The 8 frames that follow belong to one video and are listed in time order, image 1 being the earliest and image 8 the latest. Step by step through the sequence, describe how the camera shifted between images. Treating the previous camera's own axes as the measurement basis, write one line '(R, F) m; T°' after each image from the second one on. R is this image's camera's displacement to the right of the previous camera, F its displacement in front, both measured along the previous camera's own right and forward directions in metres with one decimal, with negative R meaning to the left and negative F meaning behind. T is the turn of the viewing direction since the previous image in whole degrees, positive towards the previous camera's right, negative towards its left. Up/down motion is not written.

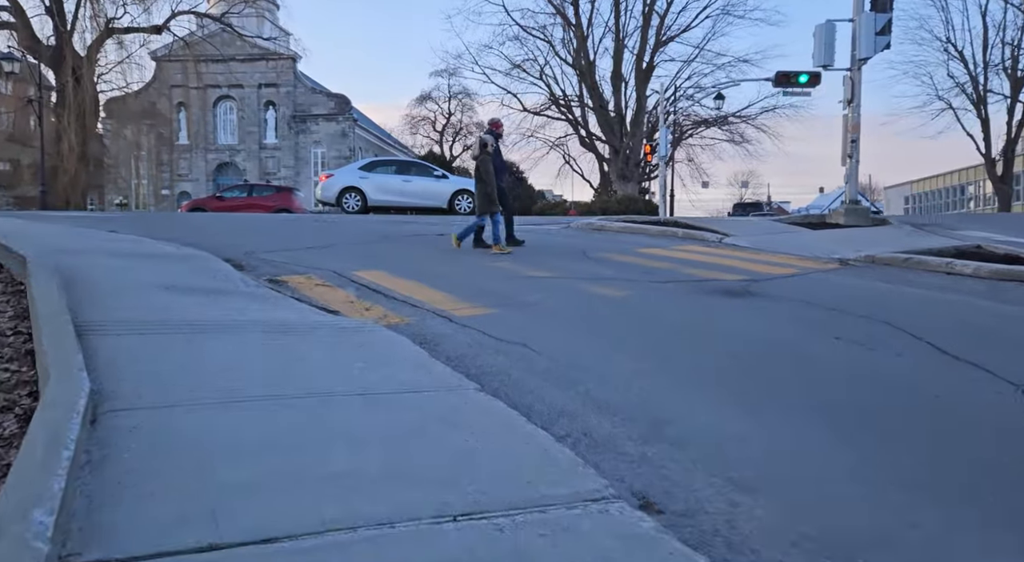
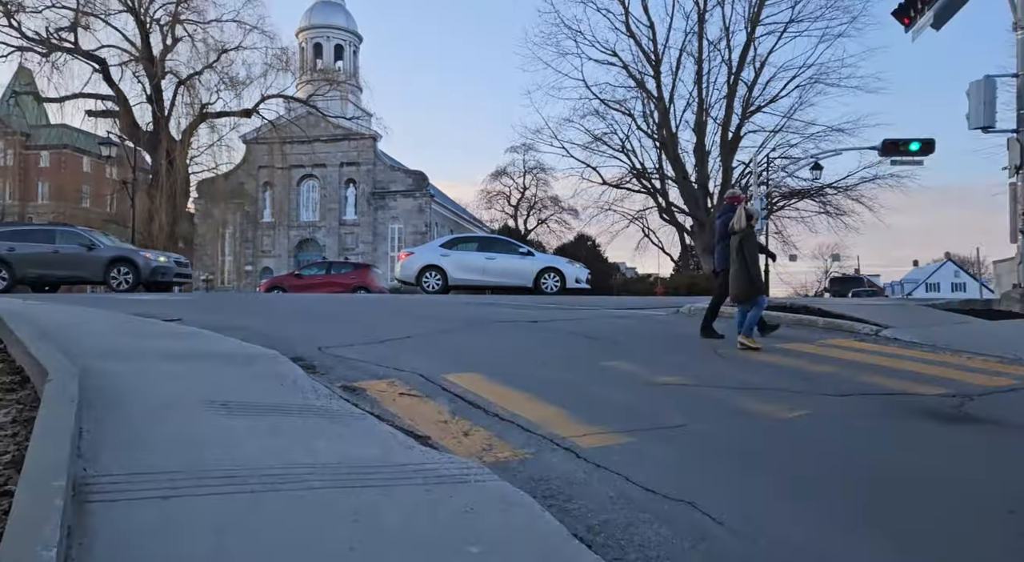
(-0.5, +1.5) m; -6°
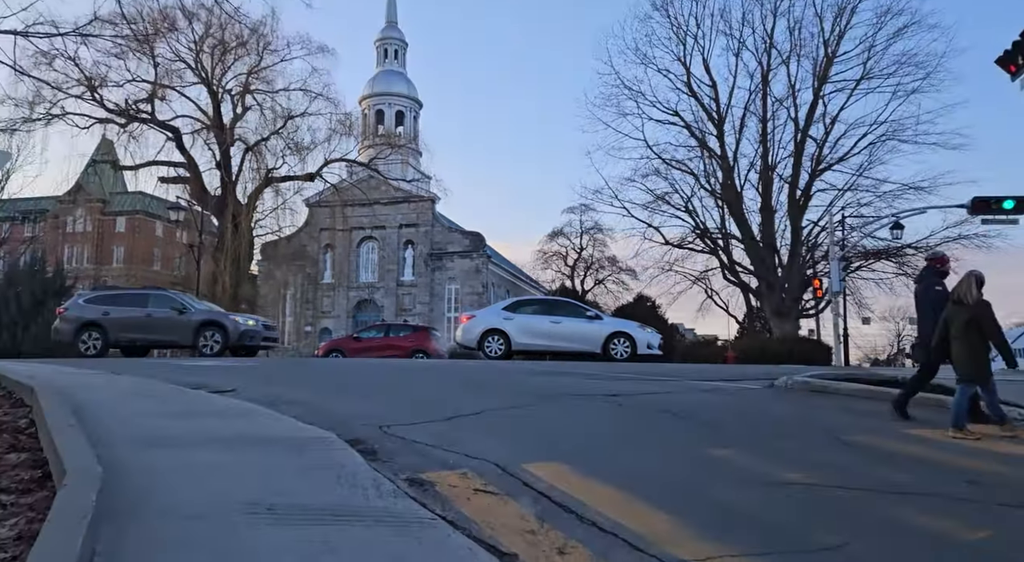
(-0.3, +0.9) m; -4°
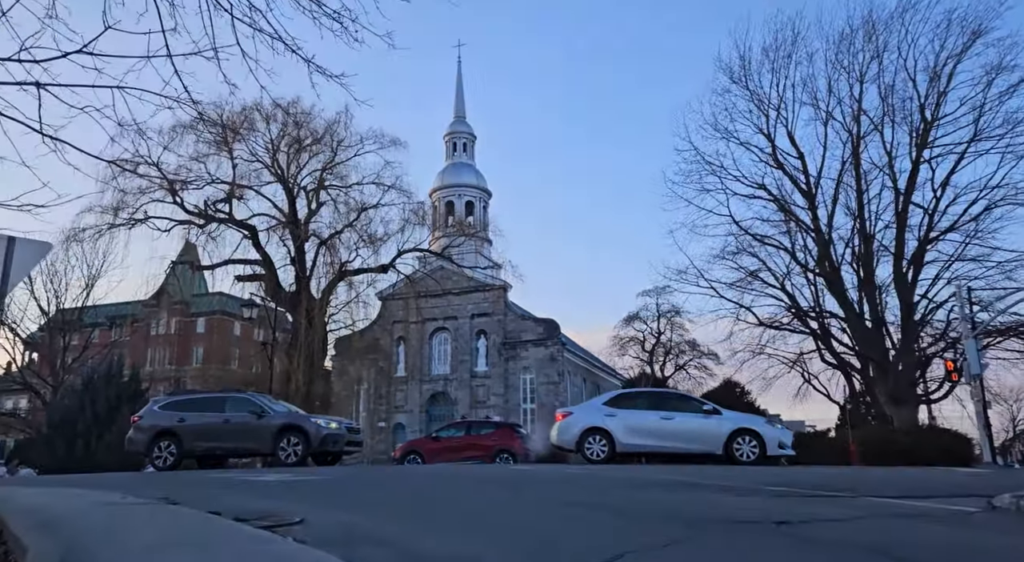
(-0.7, +2.0) m; -5°
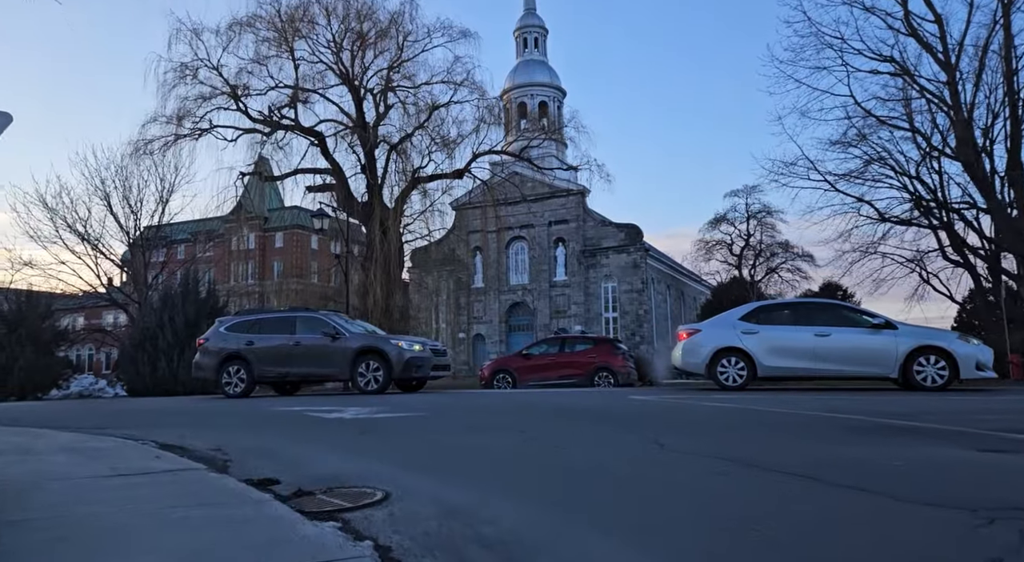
(-0.8, +2.9) m; -6°
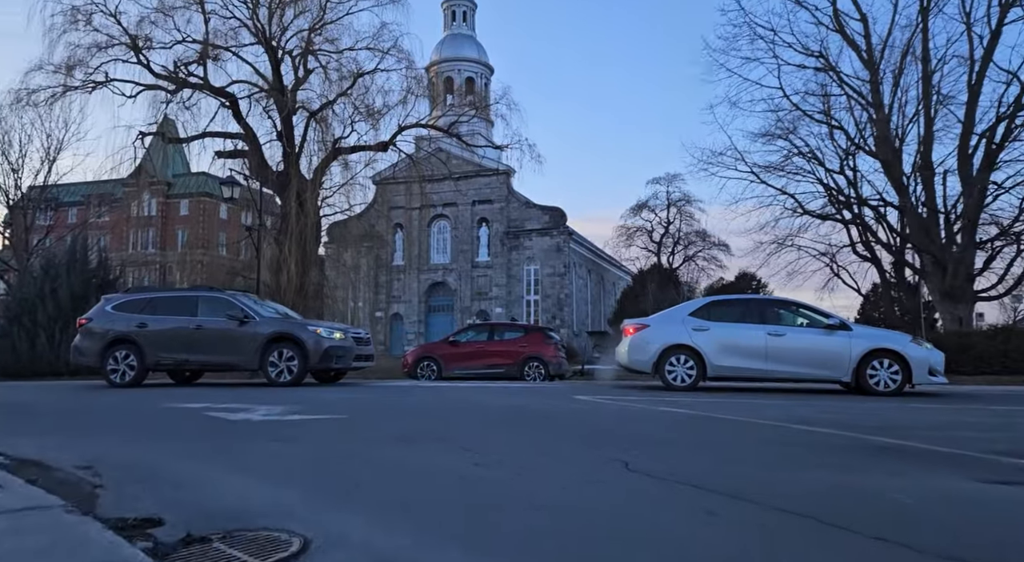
(-0.3, +1.3) m; +6°
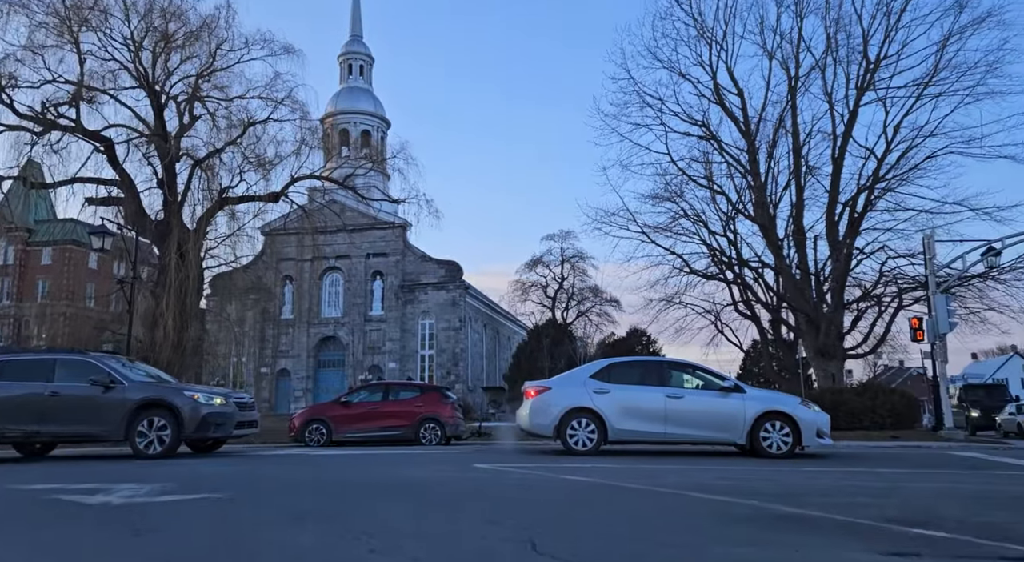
(-0.1, +0.4) m; +8°
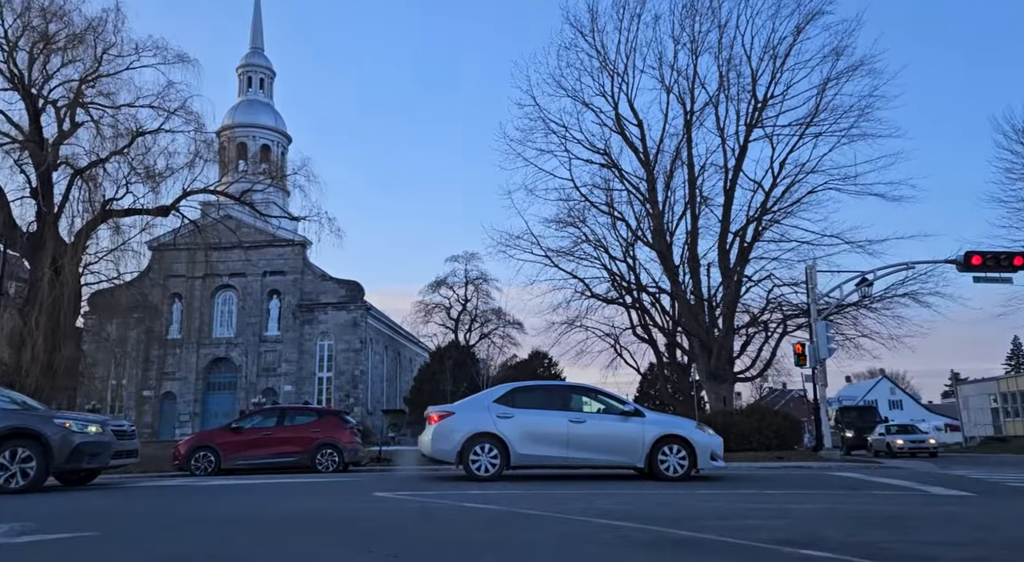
(0.0, +0.1) m; +7°
